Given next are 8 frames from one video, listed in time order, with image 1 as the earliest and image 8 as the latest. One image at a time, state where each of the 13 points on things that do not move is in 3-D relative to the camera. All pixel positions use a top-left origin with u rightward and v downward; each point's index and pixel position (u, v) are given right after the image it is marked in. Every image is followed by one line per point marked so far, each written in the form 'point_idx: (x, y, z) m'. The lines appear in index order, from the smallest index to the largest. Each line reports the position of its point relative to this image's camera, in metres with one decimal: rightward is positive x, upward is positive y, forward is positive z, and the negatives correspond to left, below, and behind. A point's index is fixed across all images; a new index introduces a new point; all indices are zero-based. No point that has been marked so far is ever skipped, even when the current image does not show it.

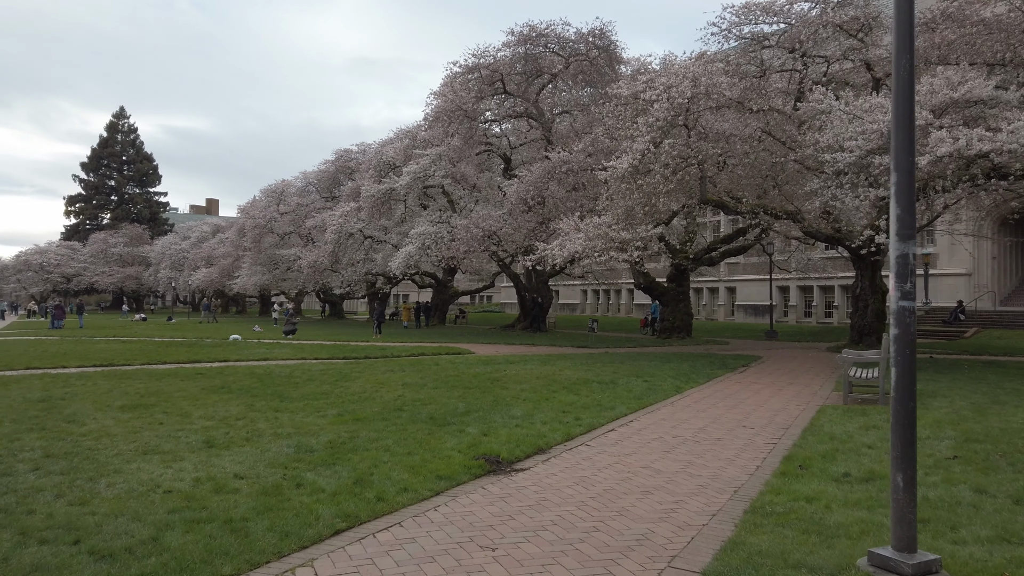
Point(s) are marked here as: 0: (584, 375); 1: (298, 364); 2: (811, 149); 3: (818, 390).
0: (+1.5, -1.8, +15.8) m
1: (-5.1, -1.8, +17.9) m
2: (+7.8, +3.7, +19.5) m
3: (+5.6, -1.9, +13.7) m
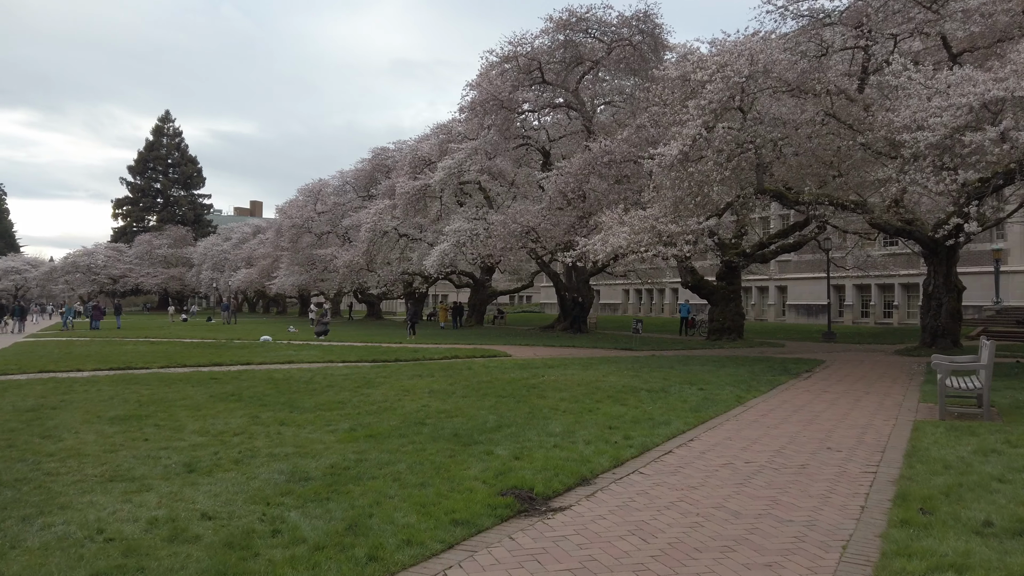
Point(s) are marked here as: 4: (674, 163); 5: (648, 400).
0: (+2.3, -1.8, +14.2) m
1: (-4.3, -1.8, +16.7) m
2: (+8.8, +3.7, +17.6) m
3: (+6.3, -1.8, +12.0) m
4: (+4.2, +3.2, +19.1) m
5: (+2.2, -1.8, +11.9) m
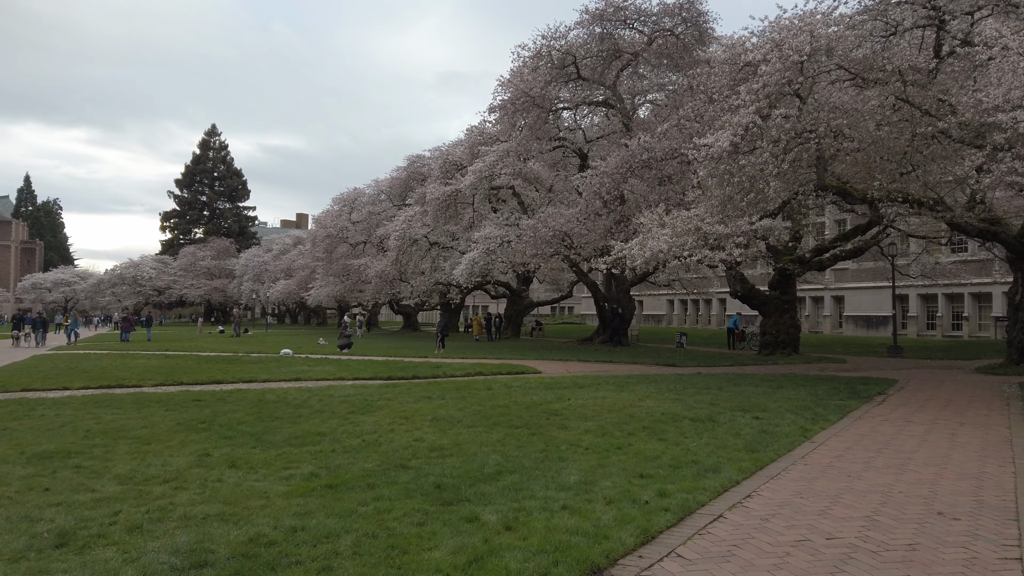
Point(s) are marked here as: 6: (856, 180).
0: (+2.6, -1.9, +12.1) m
1: (-3.8, -2.0, +14.9) m
2: (+9.3, +3.6, +15.2) m
3: (+6.5, -1.9, +9.6) m
4: (+4.8, +3.0, +16.9) m
5: (+2.4, -1.9, +9.8) m
6: (+8.7, +2.7, +19.0) m
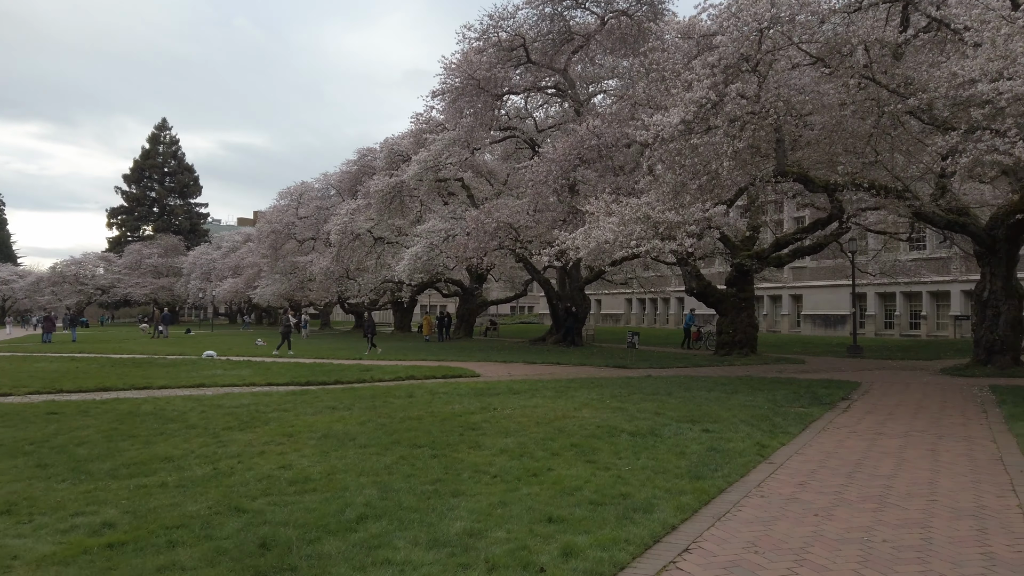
0: (+1.4, -1.8, +10.4) m
1: (-5.1, -1.9, +12.9) m
2: (+7.9, +3.7, +13.8) m
3: (+5.4, -1.8, +8.2) m
4: (+3.3, +3.1, +15.3) m
5: (+1.3, -1.8, +8.1) m
6: (+7.2, +2.8, +17.6) m
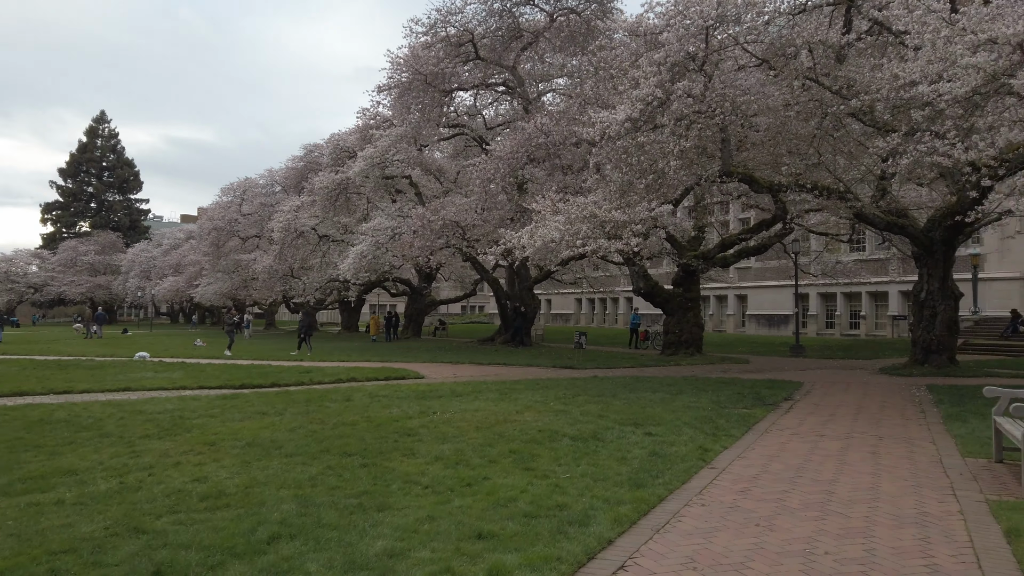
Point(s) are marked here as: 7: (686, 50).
0: (+0.6, -1.8, +10.1) m
1: (-6.1, -1.9, +12.2) m
2: (+6.9, +3.6, +14.0) m
3: (+4.7, -1.8, +8.1) m
4: (+2.2, +3.1, +15.2) m
5: (+0.6, -1.8, +7.9) m
6: (+5.9, +2.8, +17.6) m
7: (+3.5, +4.7, +14.9) m
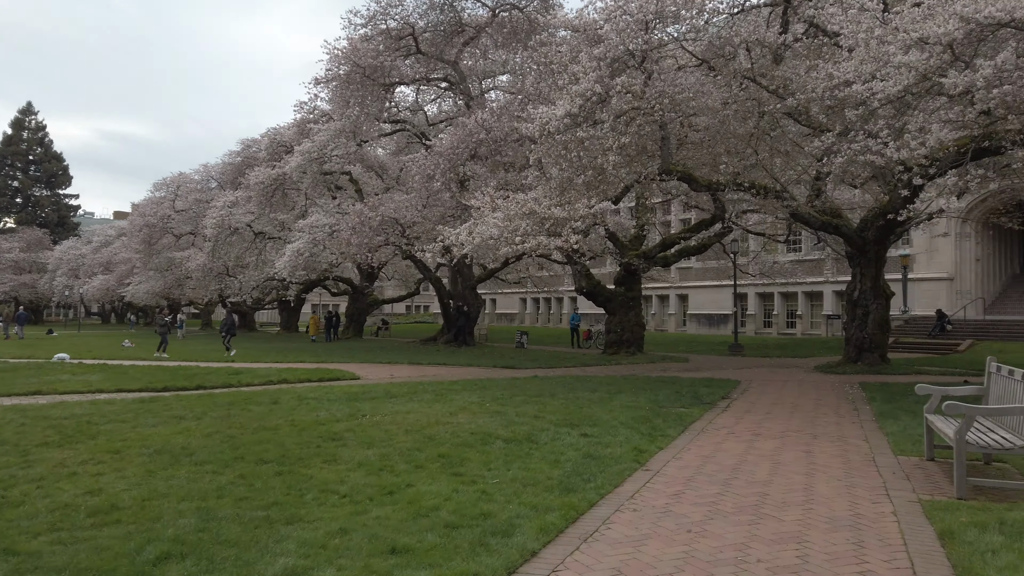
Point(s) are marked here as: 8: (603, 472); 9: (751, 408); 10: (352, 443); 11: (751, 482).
0: (-0.3, -1.8, +9.8) m
1: (-7.1, -1.8, +11.4) m
2: (+5.7, +3.7, +14.0) m
3: (+3.9, -1.8, +8.1) m
4: (+0.9, +3.1, +14.9) m
5: (-0.1, -1.8, +7.5) m
6: (+4.5, +2.8, +17.7) m
7: (+2.3, +4.8, +14.8) m
8: (+0.9, -1.8, +7.2) m
9: (+3.9, -1.9, +12.0) m
10: (-1.8, -1.8, +8.5) m
11: (+2.1, -1.7, +6.7) m
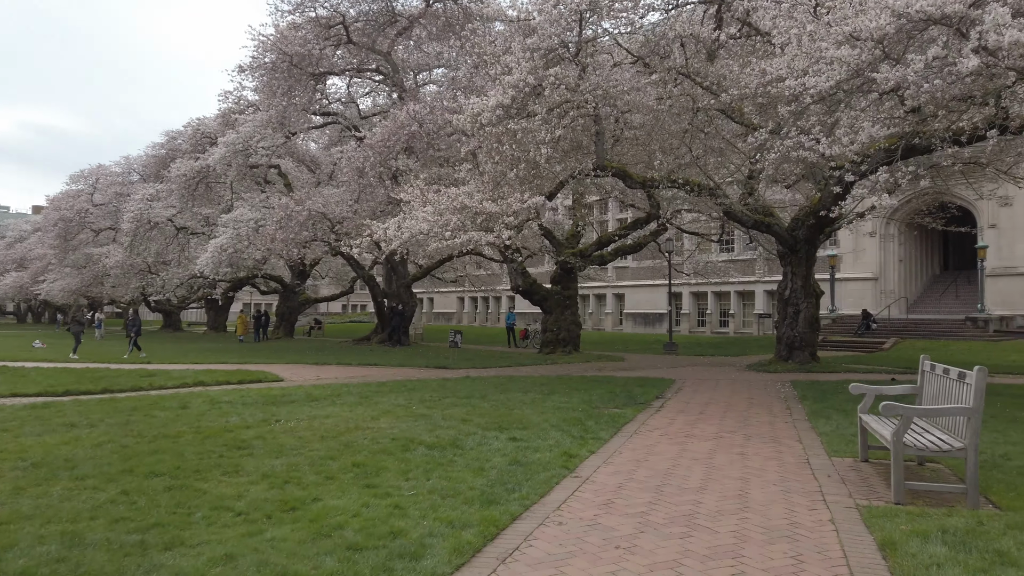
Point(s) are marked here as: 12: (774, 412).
0: (-1.3, -1.7, +9.2) m
1: (-8.1, -1.7, +10.3) m
2: (+4.4, +3.7, +13.9) m
3: (+3.1, -1.7, +7.9) m
4: (-0.4, +3.2, +14.4) m
5: (-0.9, -1.7, +7.0) m
6: (+2.9, +2.9, +17.5) m
7: (+0.9, +4.8, +14.4) m
8: (+0.2, -1.7, +6.7) m
9: (+2.7, -1.9, +11.8) m
10: (-2.6, -1.7, +7.8) m
11: (+1.5, -1.7, +6.3) m
12: (+3.9, -1.9, +11.2) m
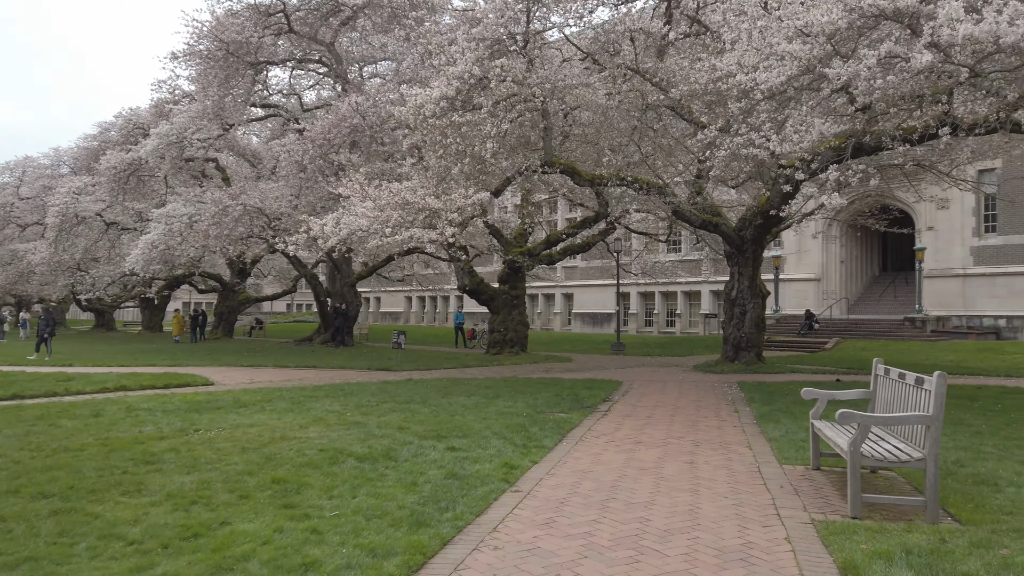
0: (-2.0, -1.7, +8.6) m
1: (-8.9, -1.7, +9.2) m
2: (+3.4, +3.7, +13.7) m
3: (+2.5, -1.8, +7.5) m
4: (-1.4, +3.2, +13.9) m
5: (-1.4, -1.7, +6.4) m
6: (+1.7, +2.9, +17.1) m
7: (-0.1, +4.8, +13.9) m
8: (-0.4, -1.7, +6.2) m
9: (+1.8, -1.9, +11.4) m
10: (-3.2, -1.7, +7.1) m
11: (+0.9, -1.7, +5.9) m
12: (+3.1, -1.9, +10.9) m
